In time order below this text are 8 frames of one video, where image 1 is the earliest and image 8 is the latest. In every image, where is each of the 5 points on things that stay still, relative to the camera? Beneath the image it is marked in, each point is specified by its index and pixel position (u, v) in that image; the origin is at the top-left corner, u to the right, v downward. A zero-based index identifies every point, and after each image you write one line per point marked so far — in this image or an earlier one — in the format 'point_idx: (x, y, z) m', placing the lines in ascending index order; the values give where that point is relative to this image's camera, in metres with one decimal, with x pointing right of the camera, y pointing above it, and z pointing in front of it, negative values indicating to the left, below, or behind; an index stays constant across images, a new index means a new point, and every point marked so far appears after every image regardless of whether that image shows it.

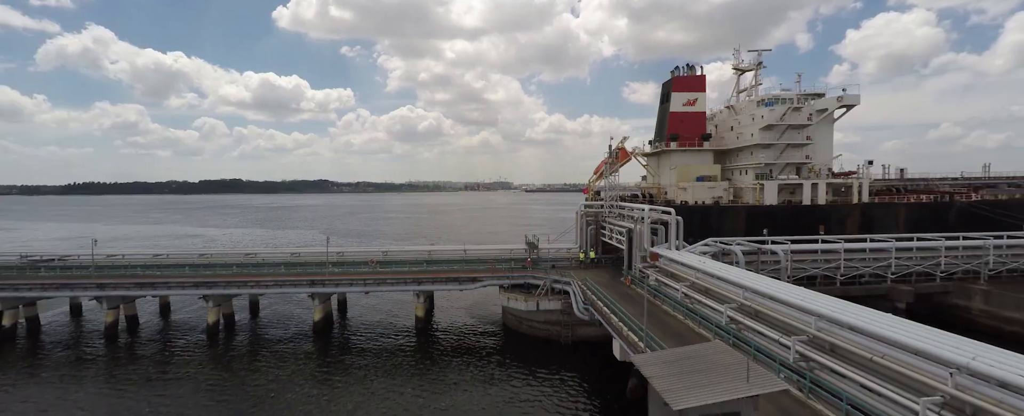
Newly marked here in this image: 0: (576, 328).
0: (+3.0, -5.6, +19.4) m
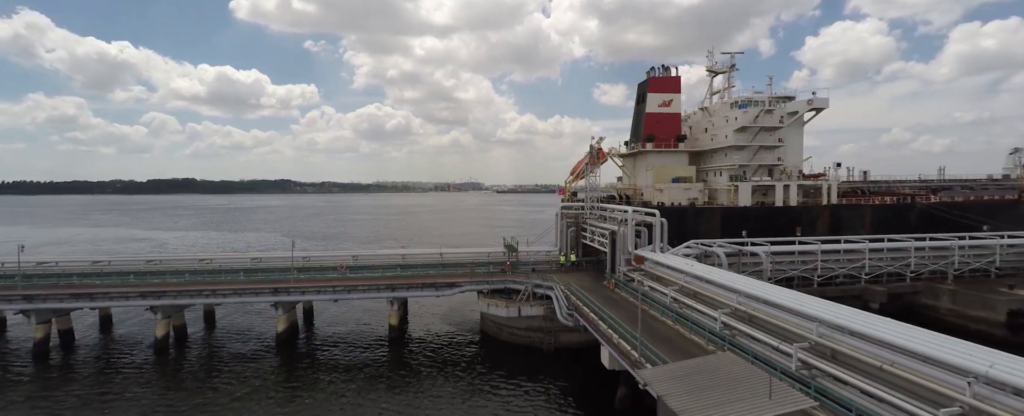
0: (+2.1, -5.7, +18.7) m
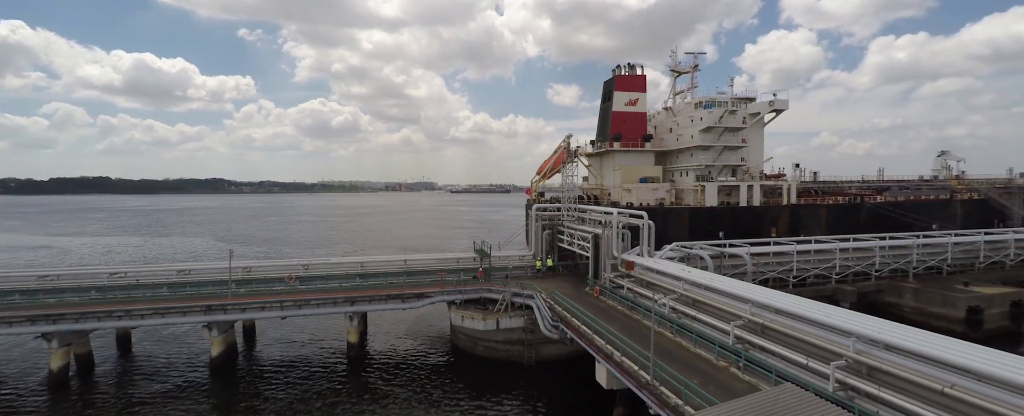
0: (+1.1, -5.8, +17.2) m
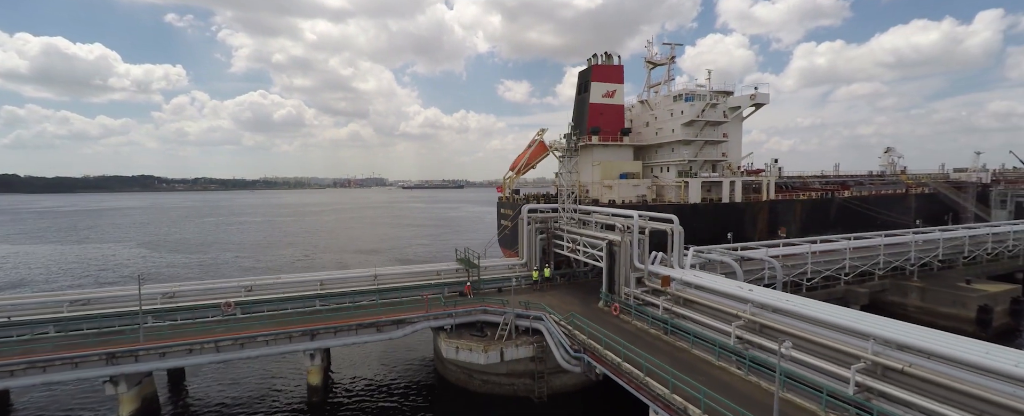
0: (+1.3, -5.9, +14.3) m
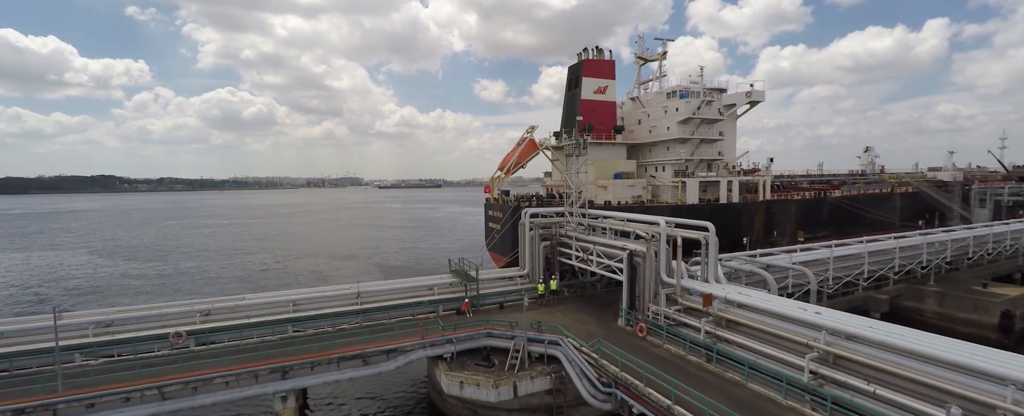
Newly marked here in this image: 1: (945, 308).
0: (+1.7, -6.1, +12.3) m
1: (+20.8, -4.8, +19.9) m
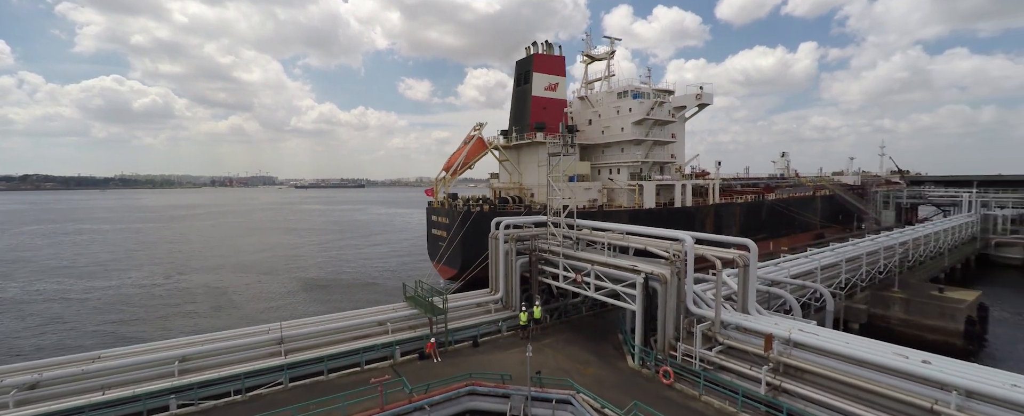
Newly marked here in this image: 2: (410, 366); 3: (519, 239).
0: (+1.6, -6.4, +9.3) m
1: (+19.2, -5.0, +20.0) m
2: (-2.7, -4.1, +11.1) m
3: (+0.2, -1.1, +15.1) m
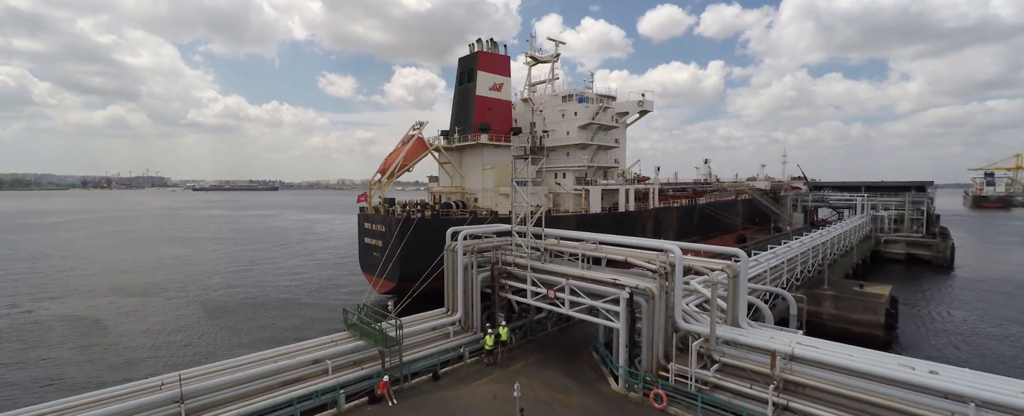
0: (+1.2, -6.6, +8.0) m
1: (+16.8, -5.3, +21.4) m
2: (-3.3, -4.3, +9.0) m
3: (-1.1, -1.4, +13.5) m
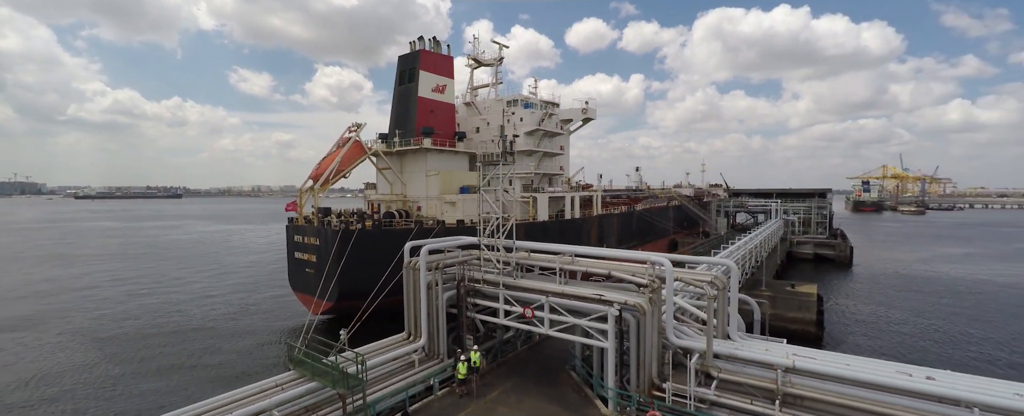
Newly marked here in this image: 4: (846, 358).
0: (+1.2, -6.9, +7.1) m
1: (+14.5, -5.6, +22.8) m
2: (-3.4, -4.6, +7.4) m
3: (-2.0, -1.7, +12.2) m
4: (+6.3, -2.9, +7.8) m
